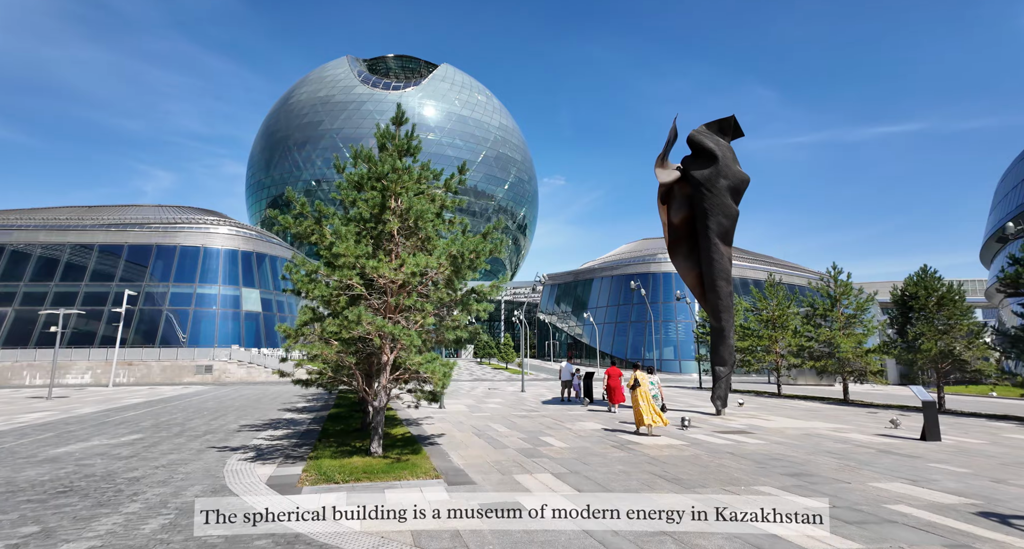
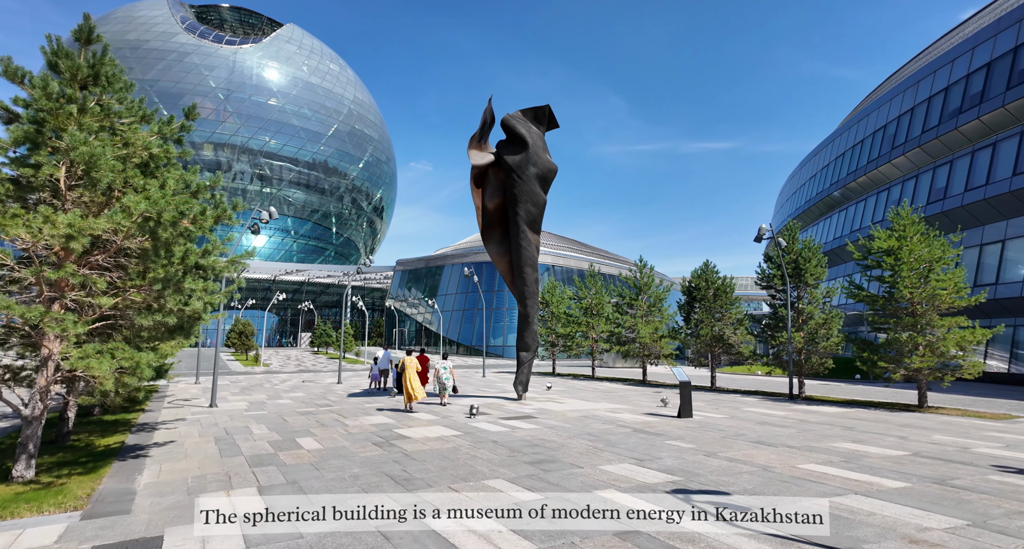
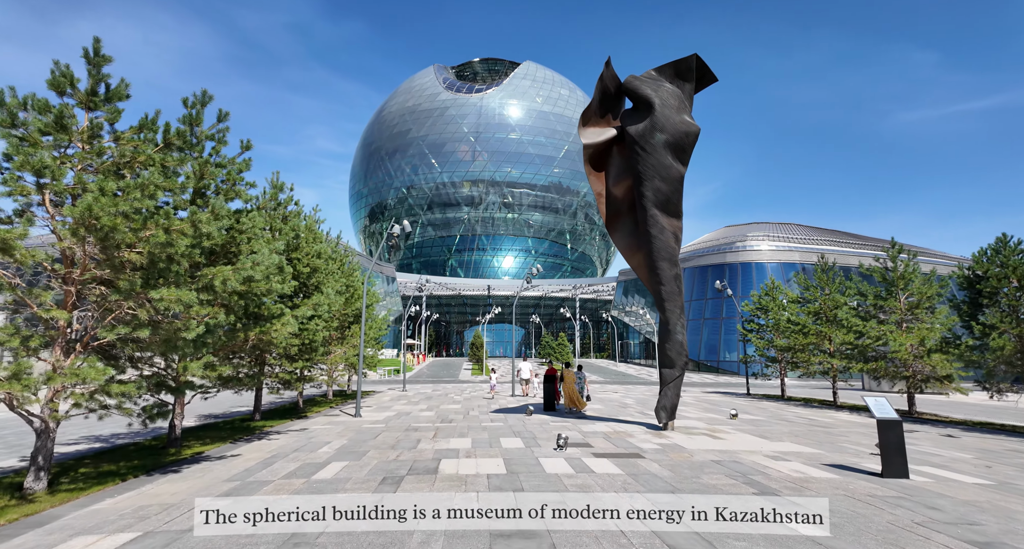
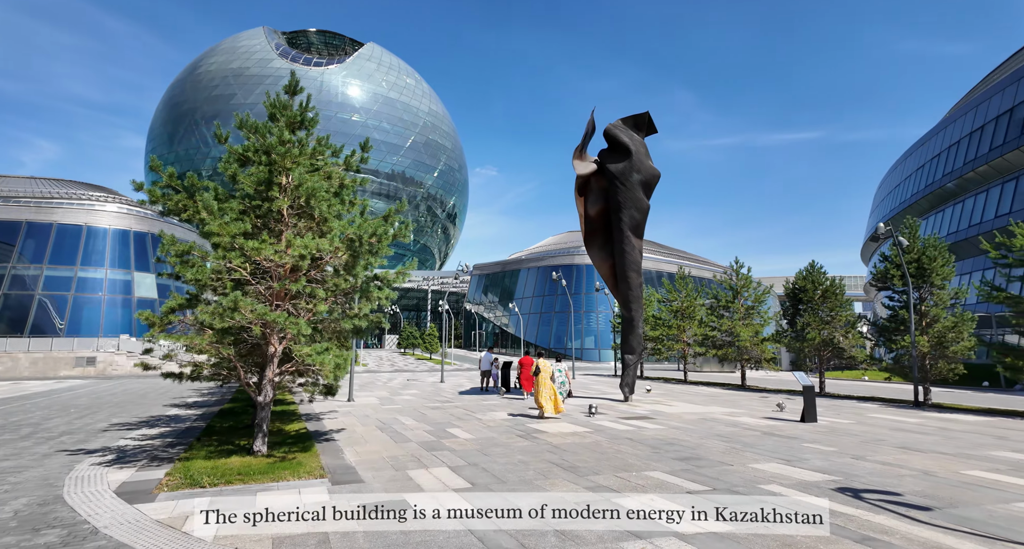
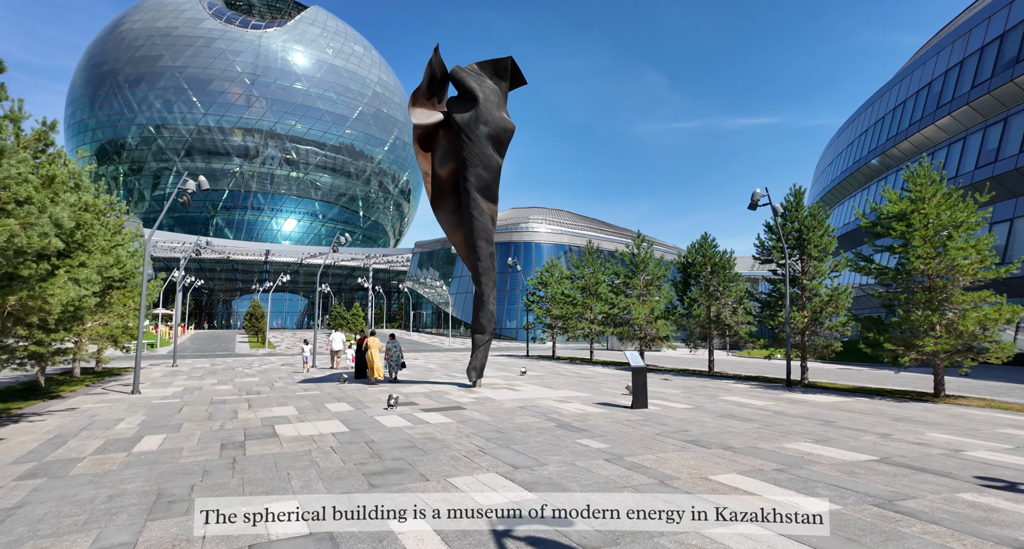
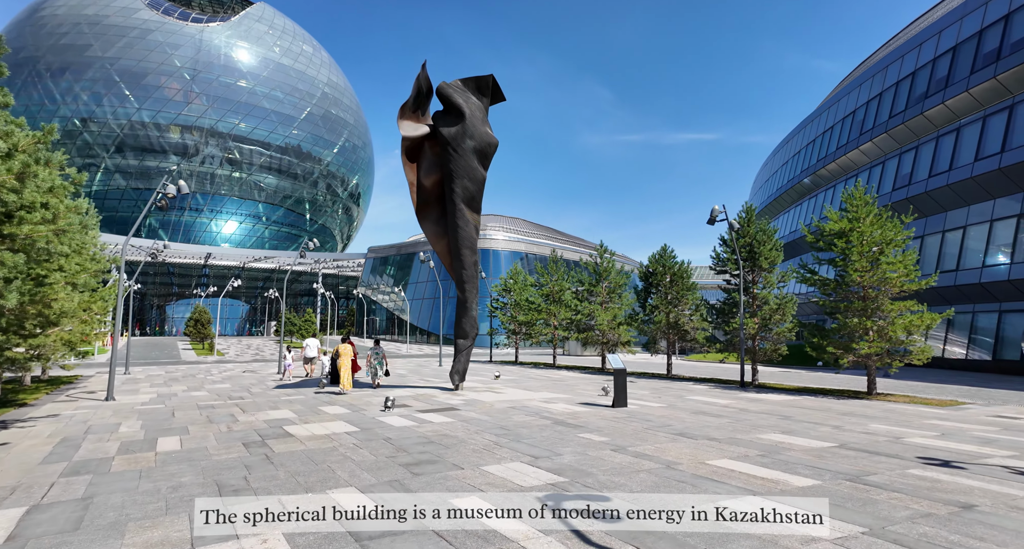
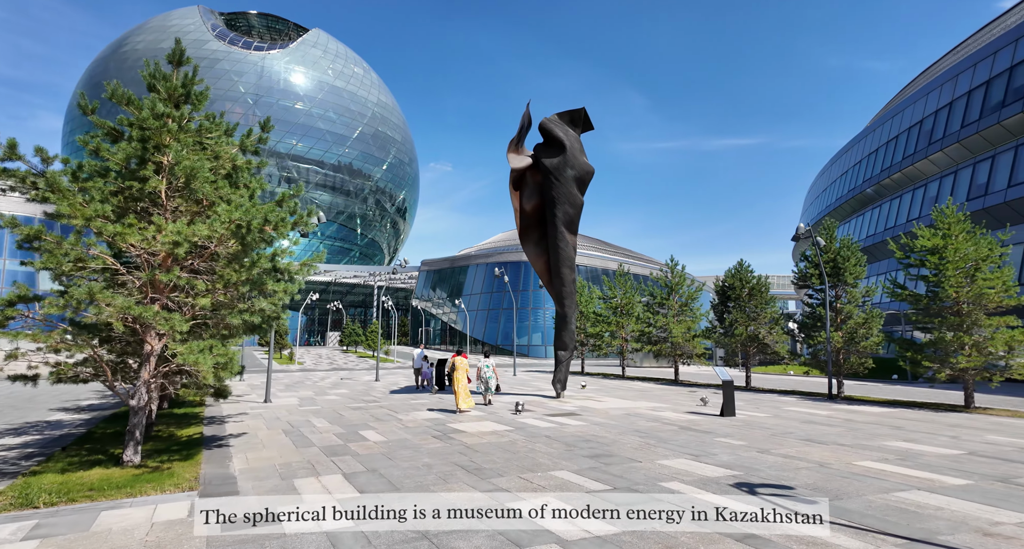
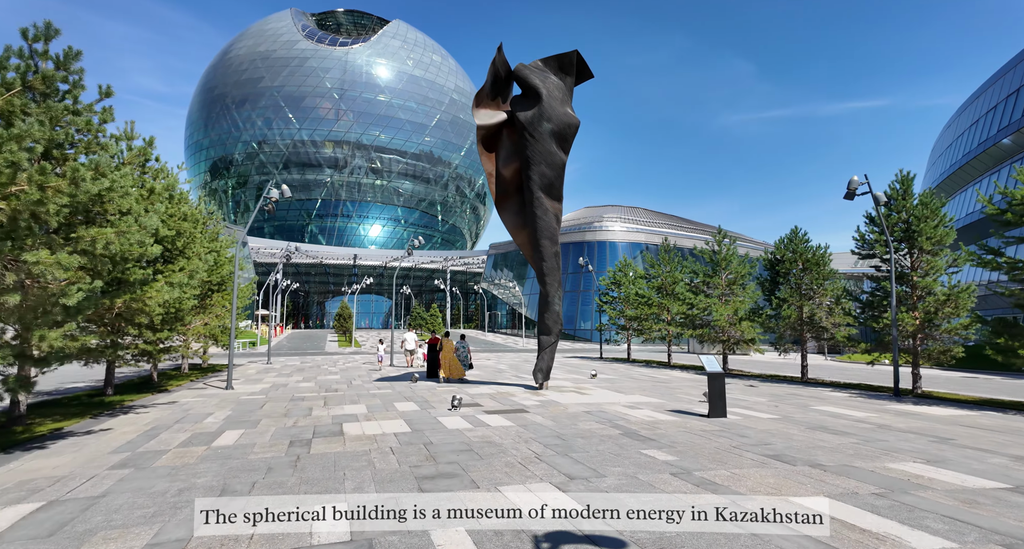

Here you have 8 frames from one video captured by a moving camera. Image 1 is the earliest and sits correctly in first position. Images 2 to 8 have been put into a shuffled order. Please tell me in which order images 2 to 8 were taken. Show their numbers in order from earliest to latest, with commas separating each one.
4, 7, 2, 6, 5, 8, 3
